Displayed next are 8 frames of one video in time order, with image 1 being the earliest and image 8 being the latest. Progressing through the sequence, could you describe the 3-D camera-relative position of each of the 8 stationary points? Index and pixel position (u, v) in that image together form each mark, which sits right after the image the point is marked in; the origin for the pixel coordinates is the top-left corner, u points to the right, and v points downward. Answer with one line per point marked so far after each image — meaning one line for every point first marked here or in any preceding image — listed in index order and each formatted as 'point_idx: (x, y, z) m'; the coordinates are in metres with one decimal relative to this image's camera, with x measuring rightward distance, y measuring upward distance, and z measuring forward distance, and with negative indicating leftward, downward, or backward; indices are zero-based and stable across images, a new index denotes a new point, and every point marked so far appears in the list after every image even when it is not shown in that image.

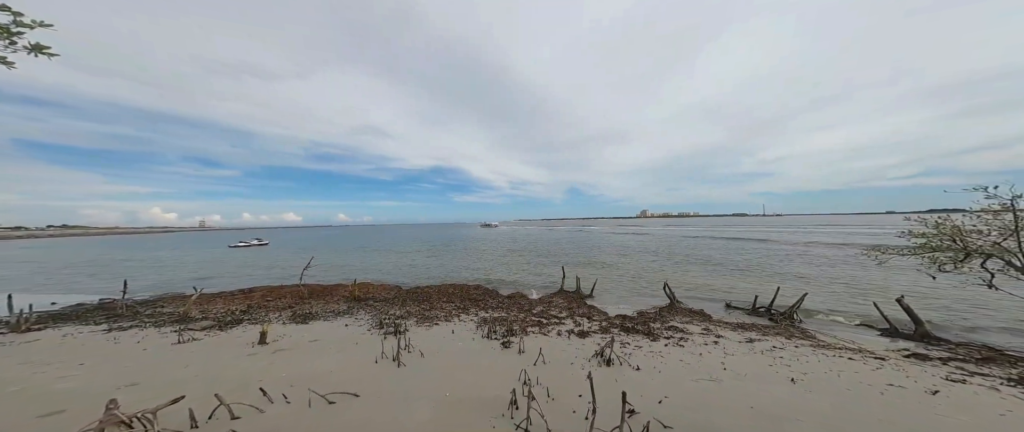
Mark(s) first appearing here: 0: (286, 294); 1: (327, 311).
0: (-12.8, -4.6, +18.7) m
1: (-8.3, -4.7, +15.2) m
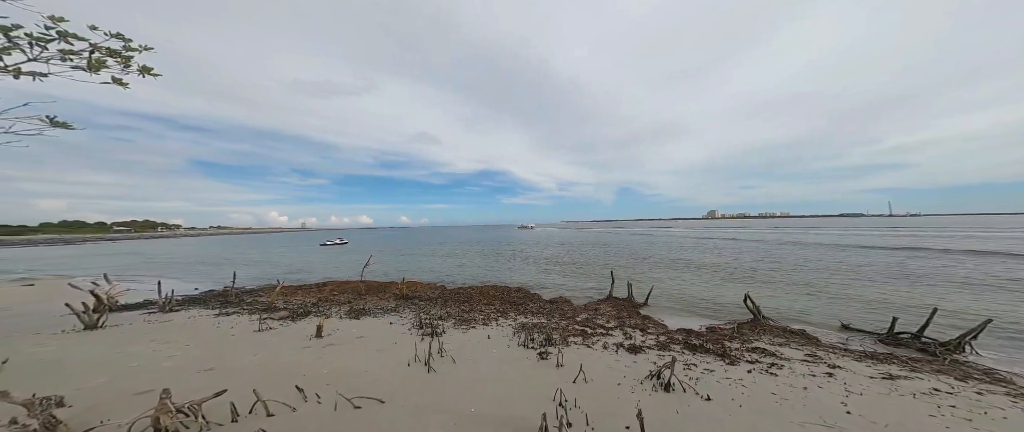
0: (-10.3, -4.5, +18.9) m
1: (-6.4, -4.5, +14.7) m
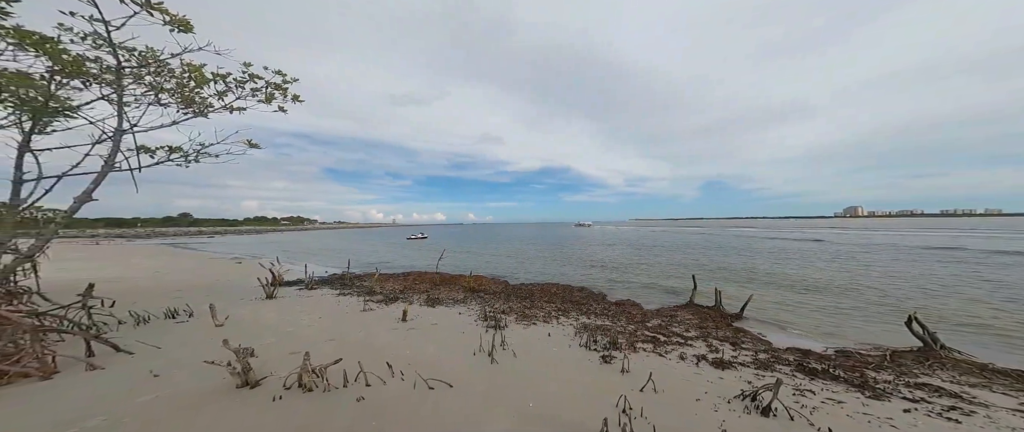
0: (-6.1, -4.3, +20.8) m
1: (-3.3, -4.3, +15.8) m
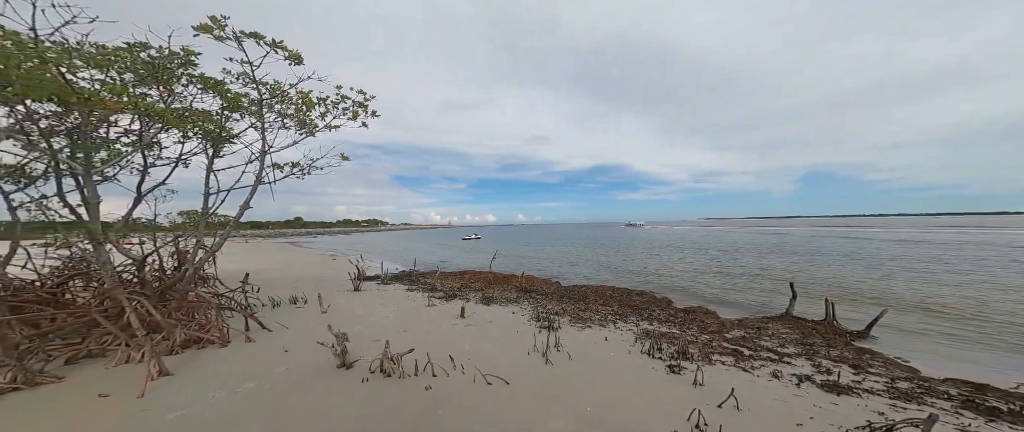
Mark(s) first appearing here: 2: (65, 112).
0: (-2.4, -4.4, +21.4) m
1: (-0.6, -4.3, +16.0) m
2: (-6.1, +1.5, +4.4) m
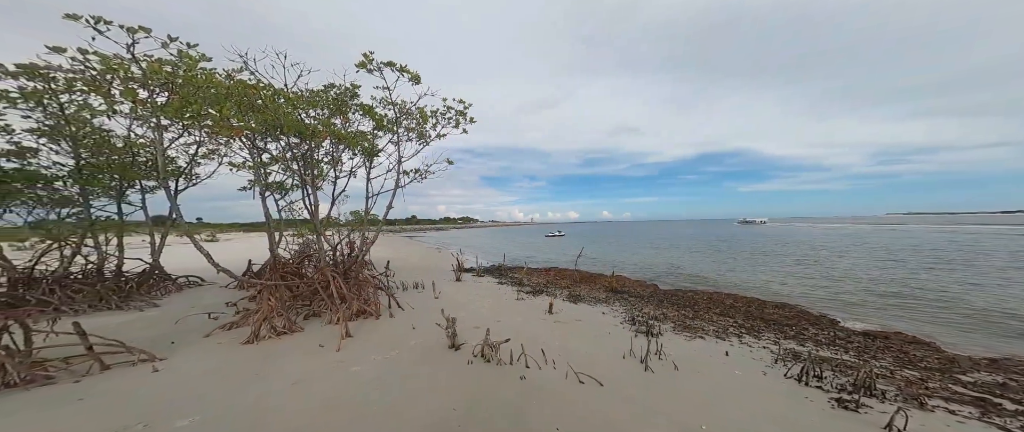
0: (+3.9, -4.2, +21.4) m
1: (+4.3, -4.3, +15.7) m
2: (-4.2, +1.4, +5.8) m
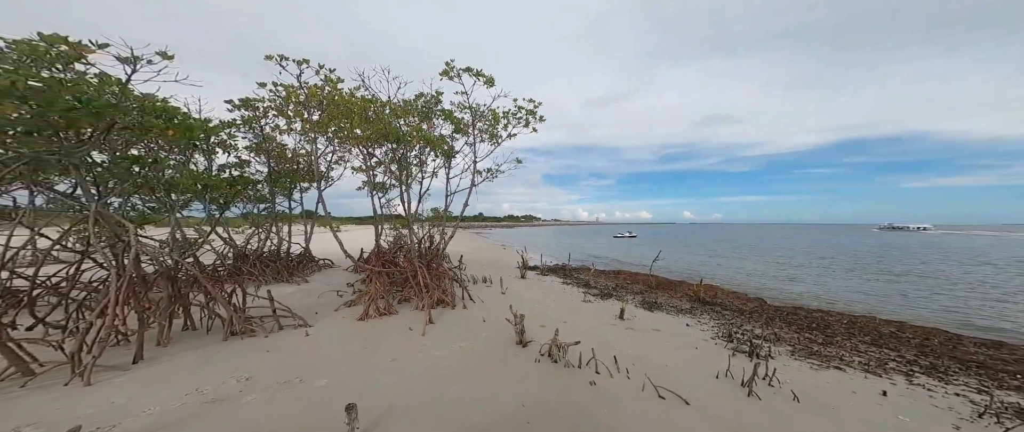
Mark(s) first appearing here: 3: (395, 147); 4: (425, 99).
0: (+8.4, -4.3, +20.2) m
1: (+7.6, -4.3, +14.5) m
2: (-2.6, +1.5, +6.6) m
3: (-2.5, +1.5, +6.5) m
4: (-2.0, +2.6, +6.7) m
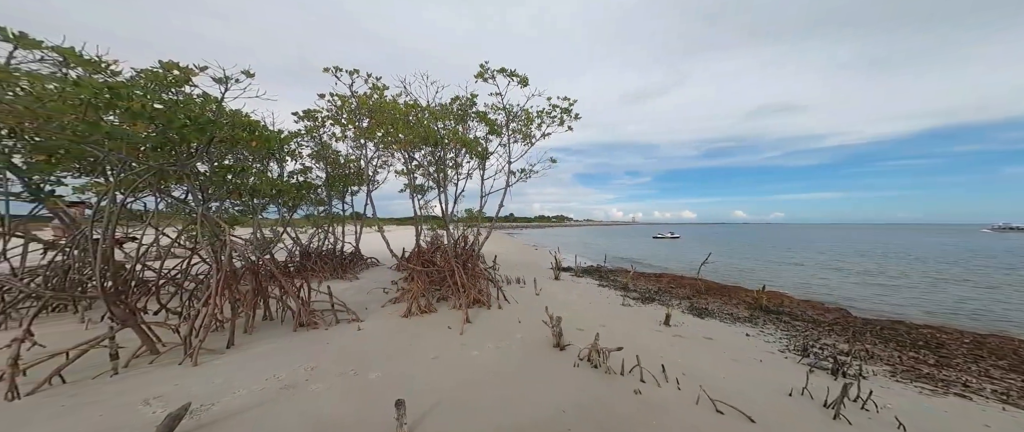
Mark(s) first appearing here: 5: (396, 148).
0: (+10.6, -4.2, +19.1) m
1: (+9.3, -4.3, +13.6) m
2: (-1.7, +1.5, +6.8) m
3: (-1.7, +1.5, +6.7) m
4: (-1.1, +2.6, +6.9) m
5: (-2.3, +1.3, +6.0) m
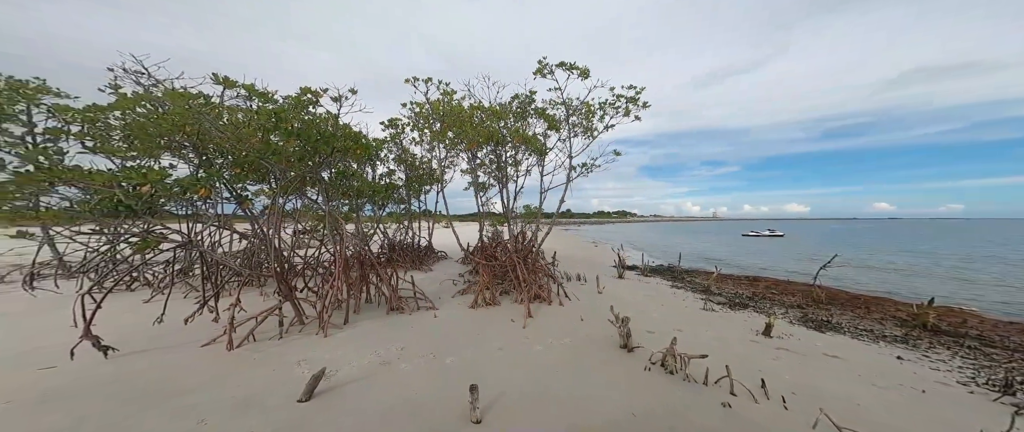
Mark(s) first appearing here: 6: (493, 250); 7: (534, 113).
0: (+14.2, -3.9, +16.8) m
1: (+11.8, -4.1, +11.6) m
2: (-0.4, +1.5, +7.0) m
3: (-0.4, +1.5, +6.9) m
4: (+0.2, +2.7, +6.9) m
5: (-1.0, +1.4, +6.3) m
6: (-0.6, -0.9, +8.4) m
7: (+0.7, +3.0, +8.9) m
